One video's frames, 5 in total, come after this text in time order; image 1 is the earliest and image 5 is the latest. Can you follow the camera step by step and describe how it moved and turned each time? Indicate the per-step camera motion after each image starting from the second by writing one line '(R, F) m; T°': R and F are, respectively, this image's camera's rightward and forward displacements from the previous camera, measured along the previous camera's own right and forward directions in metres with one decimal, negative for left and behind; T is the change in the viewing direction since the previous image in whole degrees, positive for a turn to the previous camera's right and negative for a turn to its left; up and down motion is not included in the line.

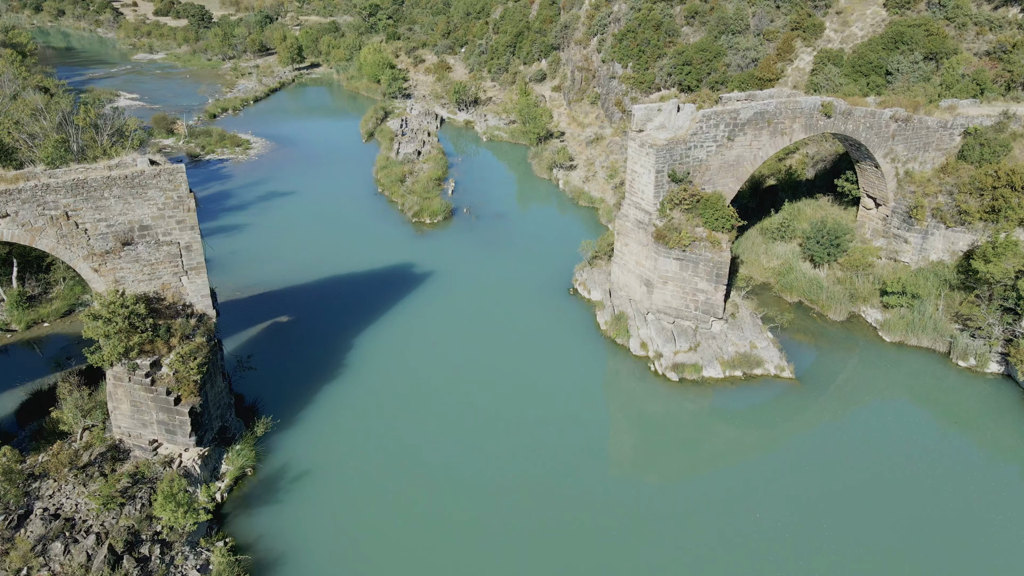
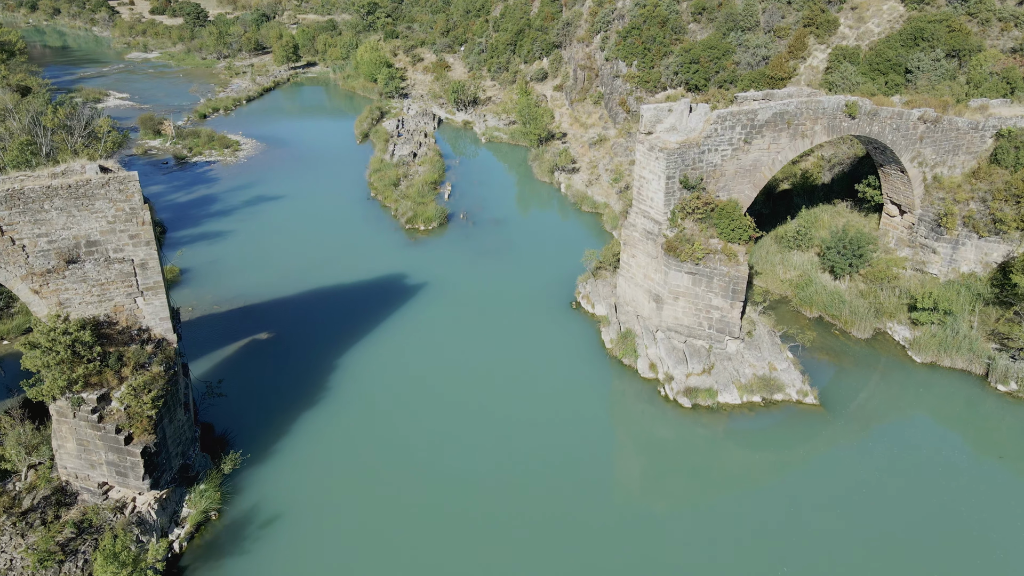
(+0.1, +1.1) m; 0°
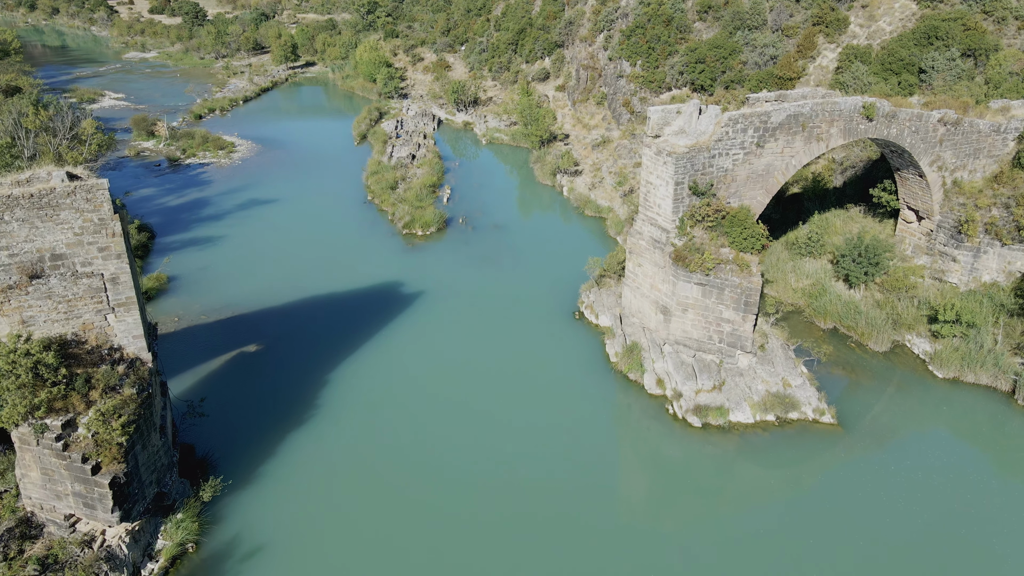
(0.0, +0.6) m; 0°
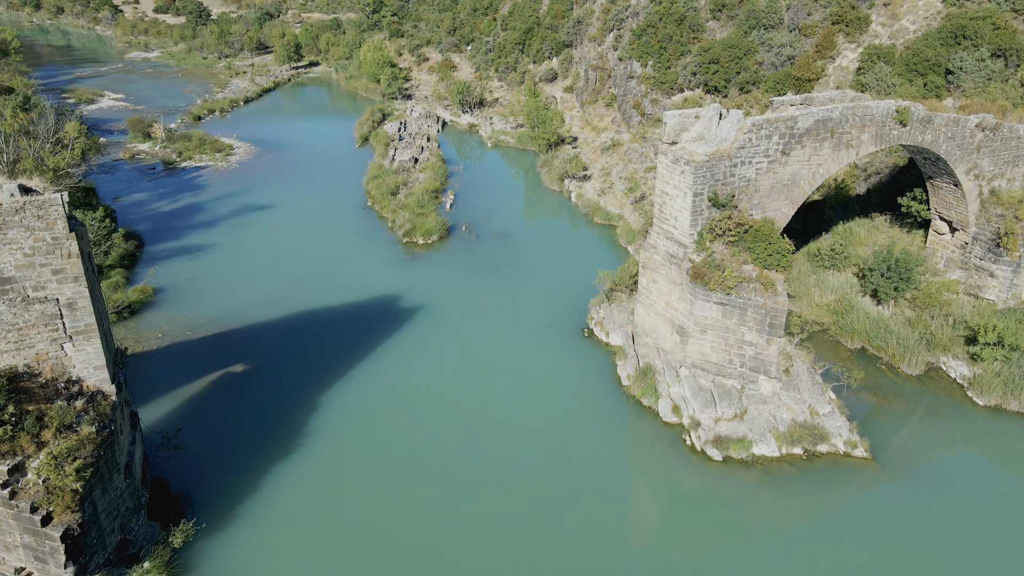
(0.0, +0.8) m; -1°
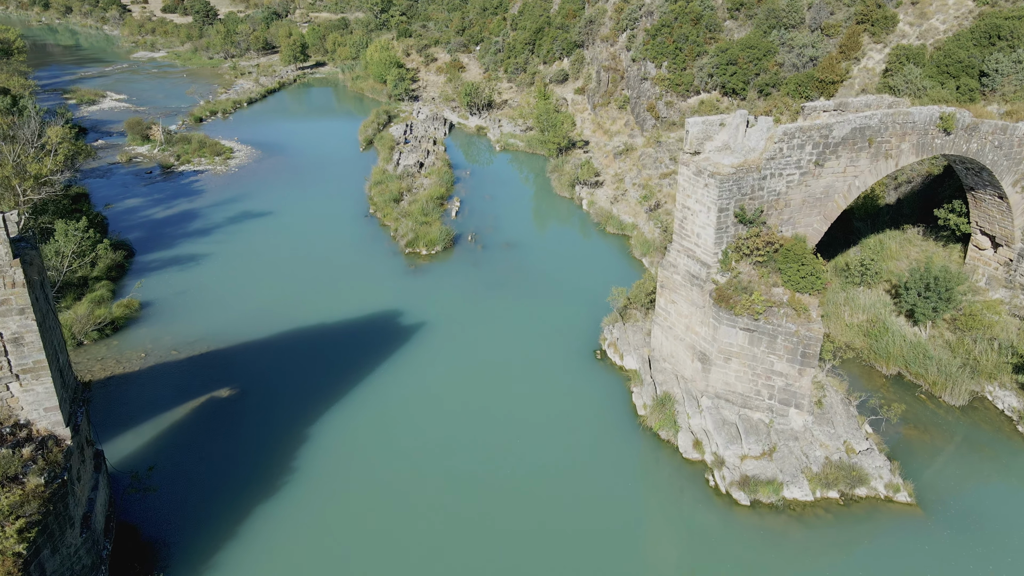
(0.0, +0.9) m; -1°
